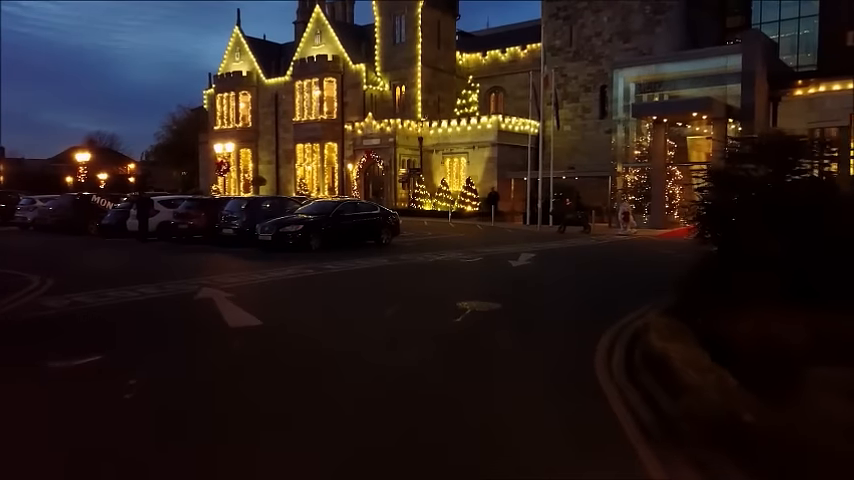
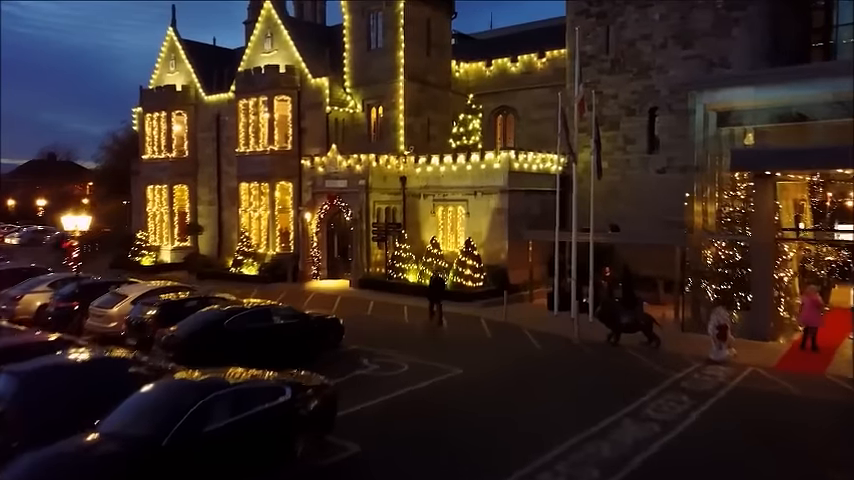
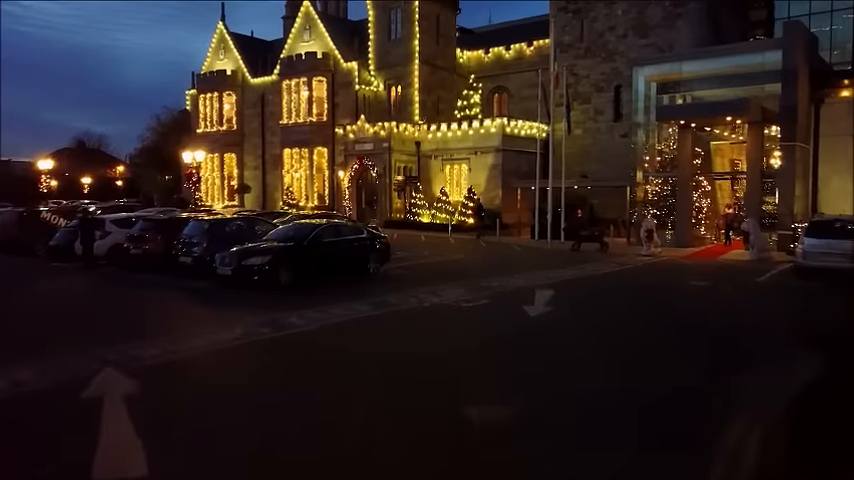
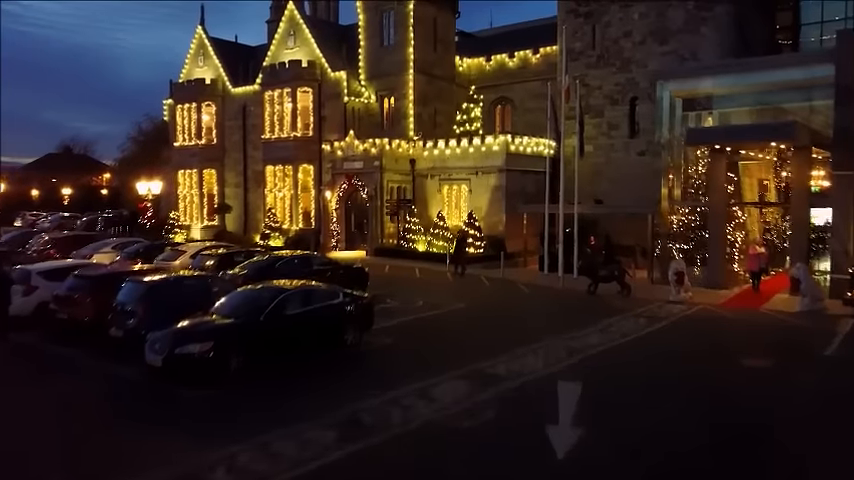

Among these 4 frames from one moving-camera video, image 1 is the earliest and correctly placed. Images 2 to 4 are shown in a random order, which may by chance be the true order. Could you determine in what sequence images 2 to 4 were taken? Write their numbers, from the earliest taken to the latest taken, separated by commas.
3, 4, 2
